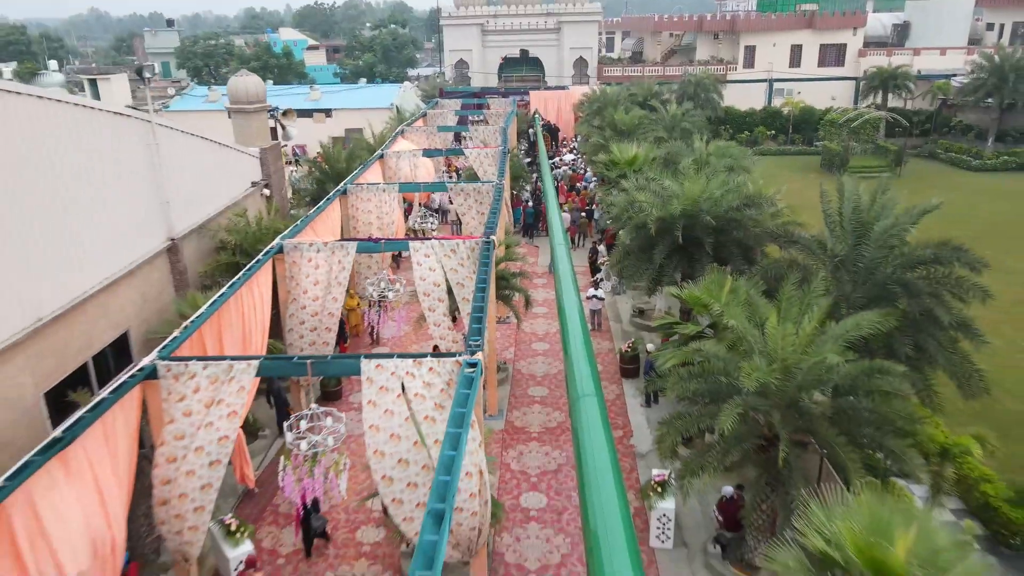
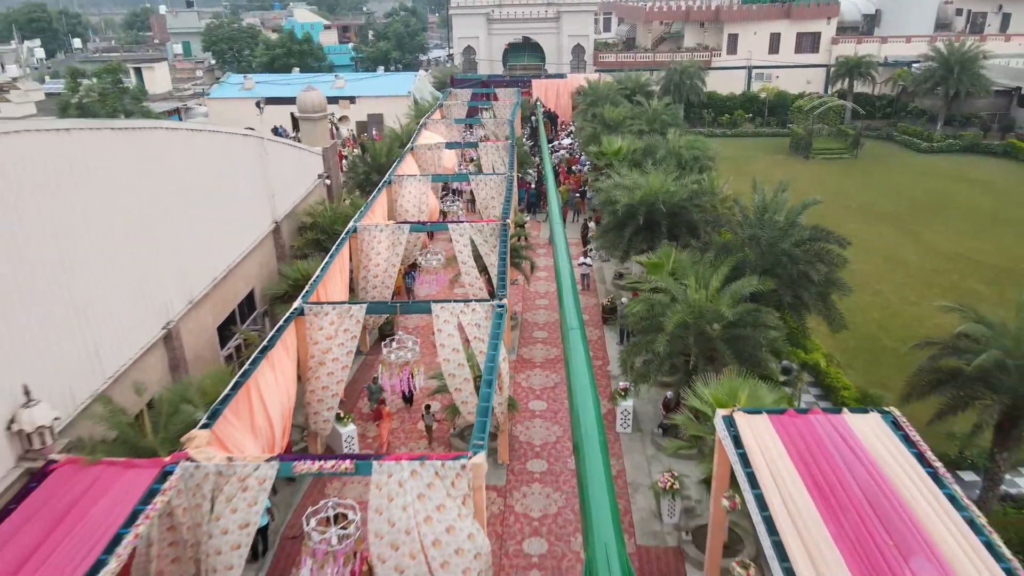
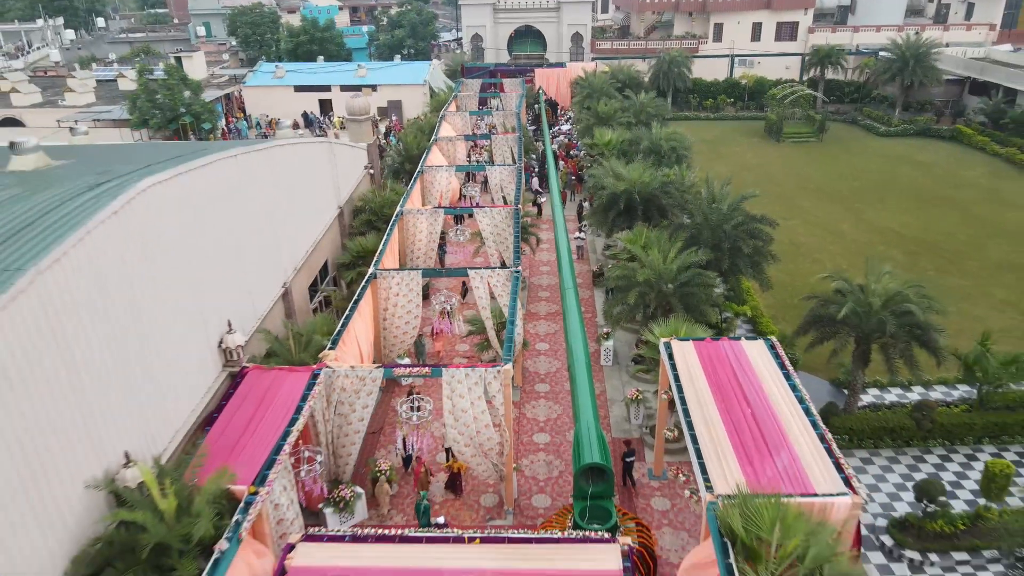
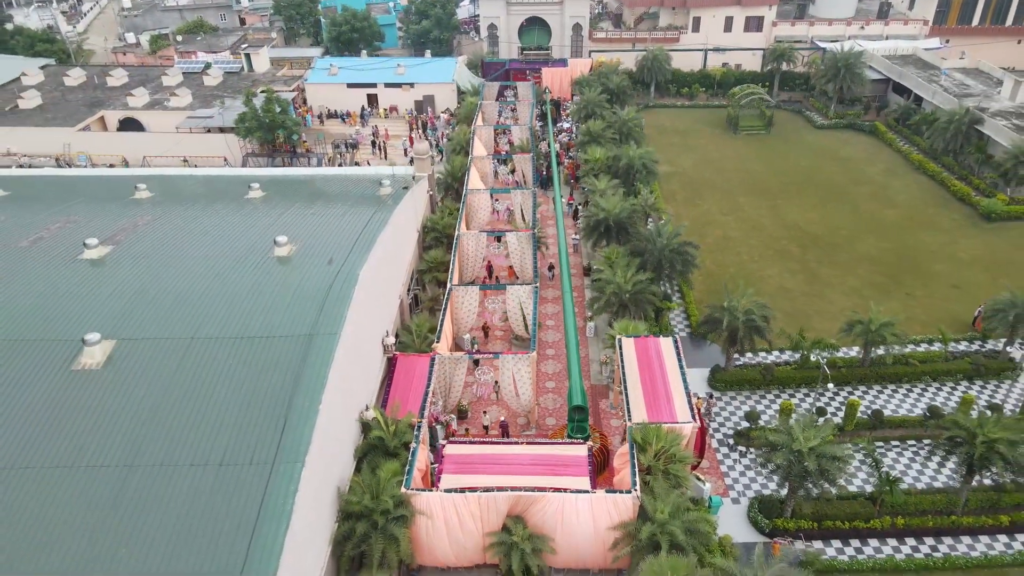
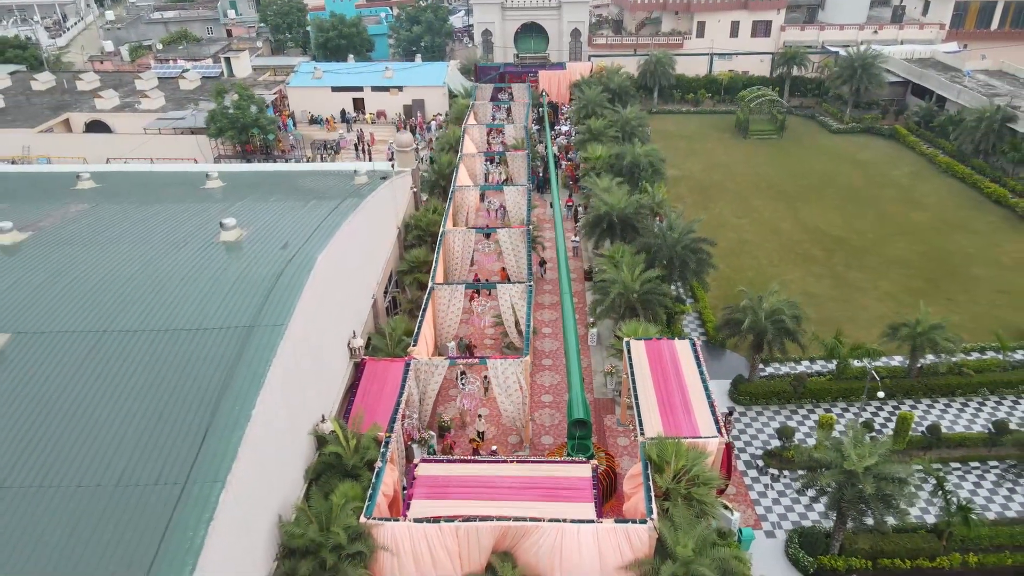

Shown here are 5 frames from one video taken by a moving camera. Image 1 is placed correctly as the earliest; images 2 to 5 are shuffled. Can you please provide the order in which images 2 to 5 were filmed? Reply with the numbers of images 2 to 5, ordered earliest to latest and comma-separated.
2, 3, 5, 4
